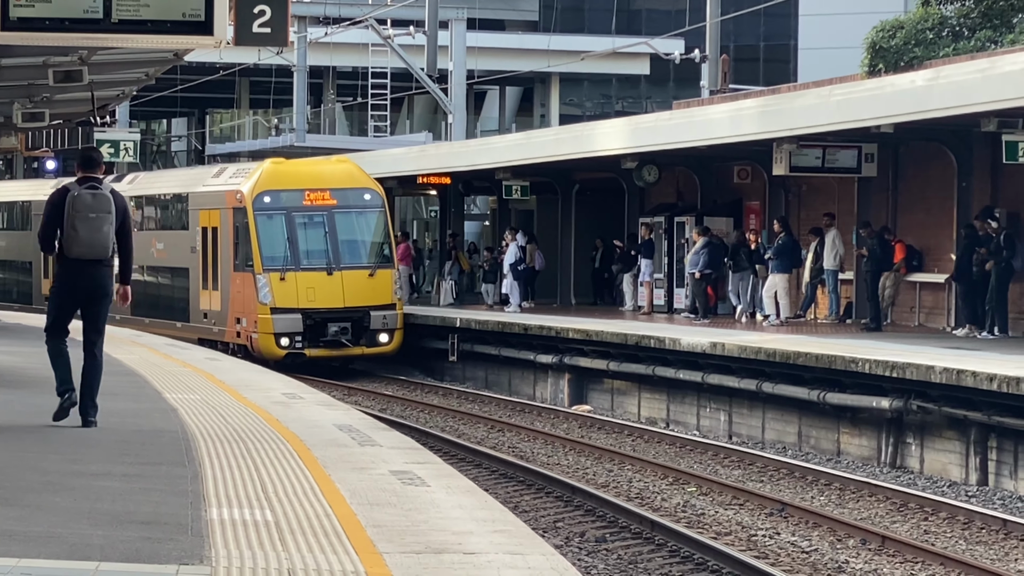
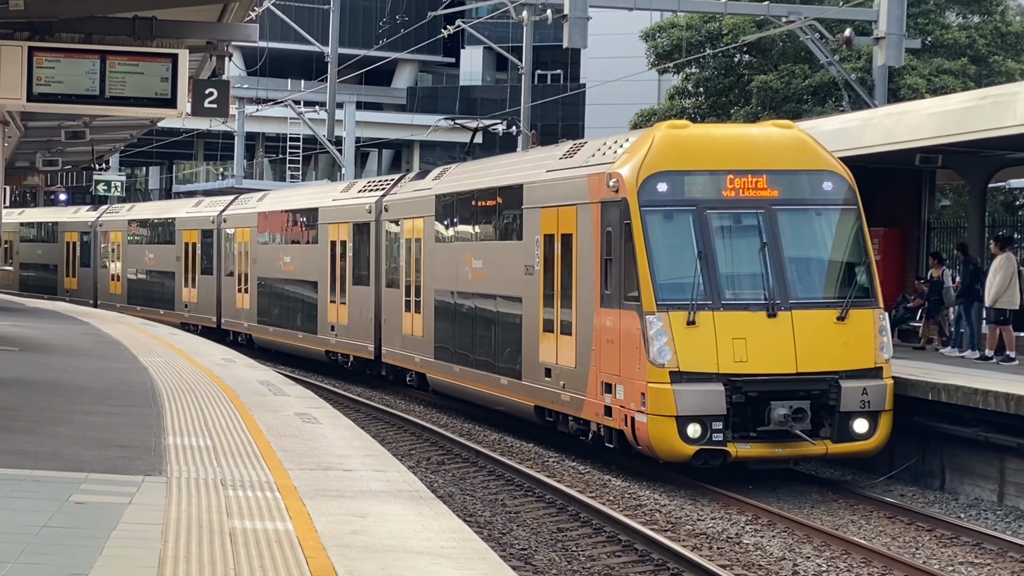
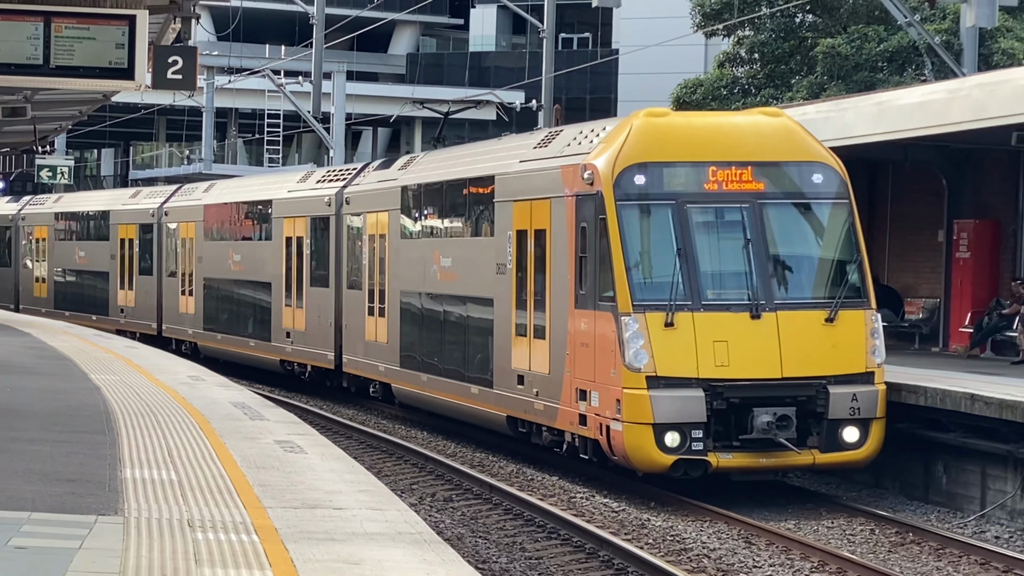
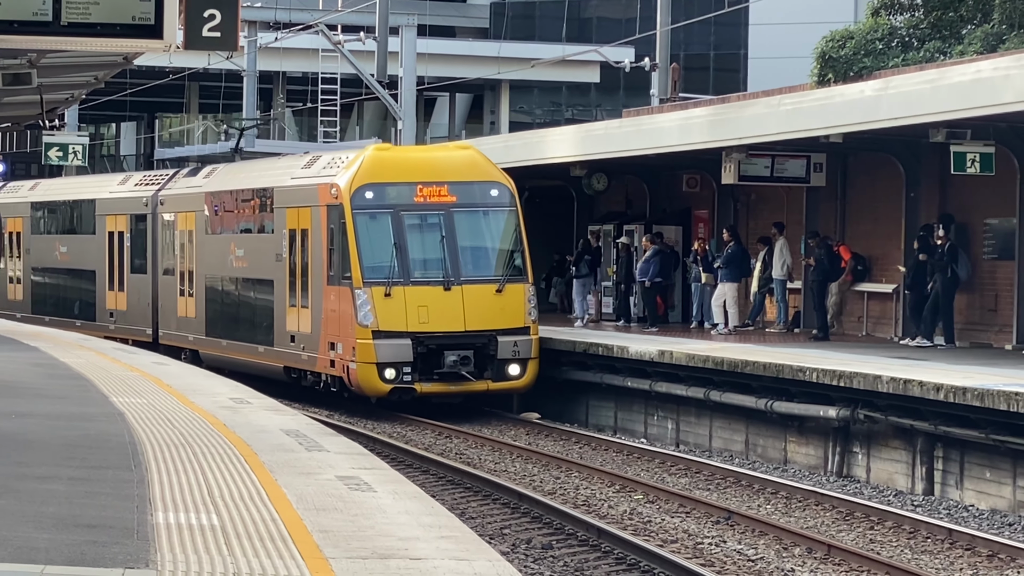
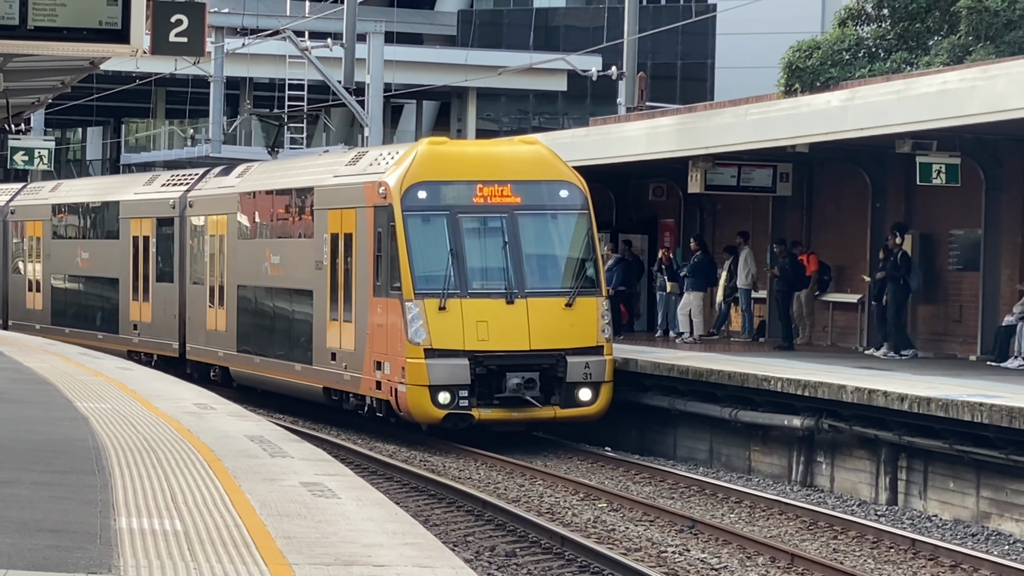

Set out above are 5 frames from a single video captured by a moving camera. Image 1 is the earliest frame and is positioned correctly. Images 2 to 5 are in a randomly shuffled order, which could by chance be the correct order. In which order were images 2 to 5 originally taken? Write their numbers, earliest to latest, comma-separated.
4, 5, 3, 2
